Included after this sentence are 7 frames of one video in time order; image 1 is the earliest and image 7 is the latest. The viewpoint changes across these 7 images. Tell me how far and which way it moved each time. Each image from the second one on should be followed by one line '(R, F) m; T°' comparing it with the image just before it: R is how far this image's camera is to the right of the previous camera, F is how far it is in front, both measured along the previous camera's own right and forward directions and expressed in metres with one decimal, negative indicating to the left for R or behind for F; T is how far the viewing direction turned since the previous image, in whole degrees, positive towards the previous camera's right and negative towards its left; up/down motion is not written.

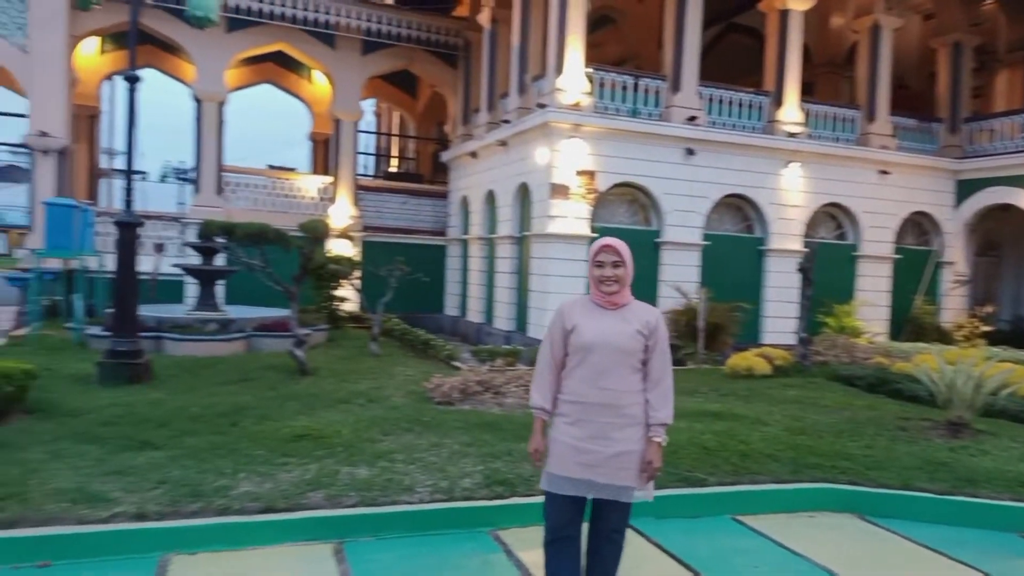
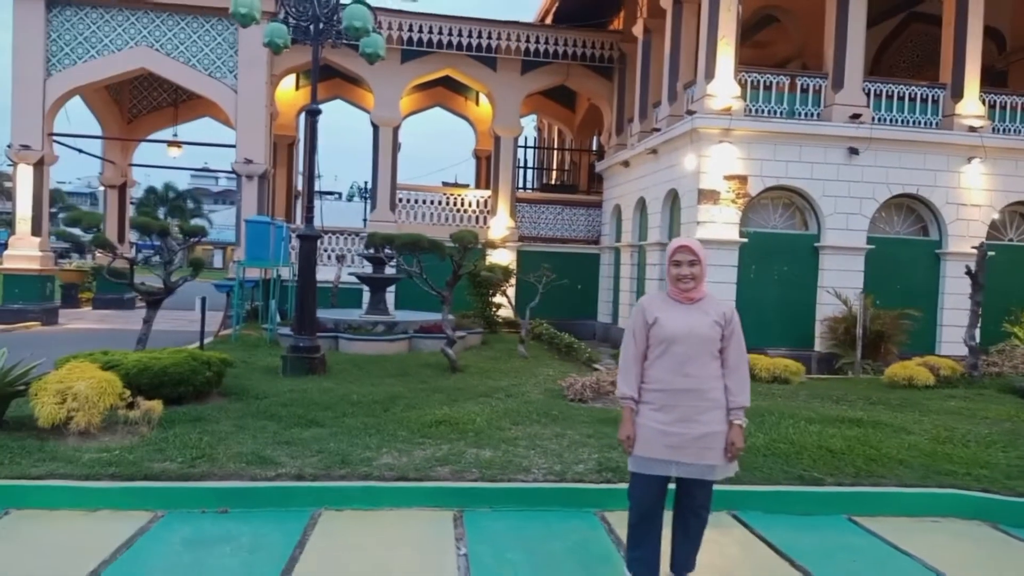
(+0.4, -0.3) m; -13°
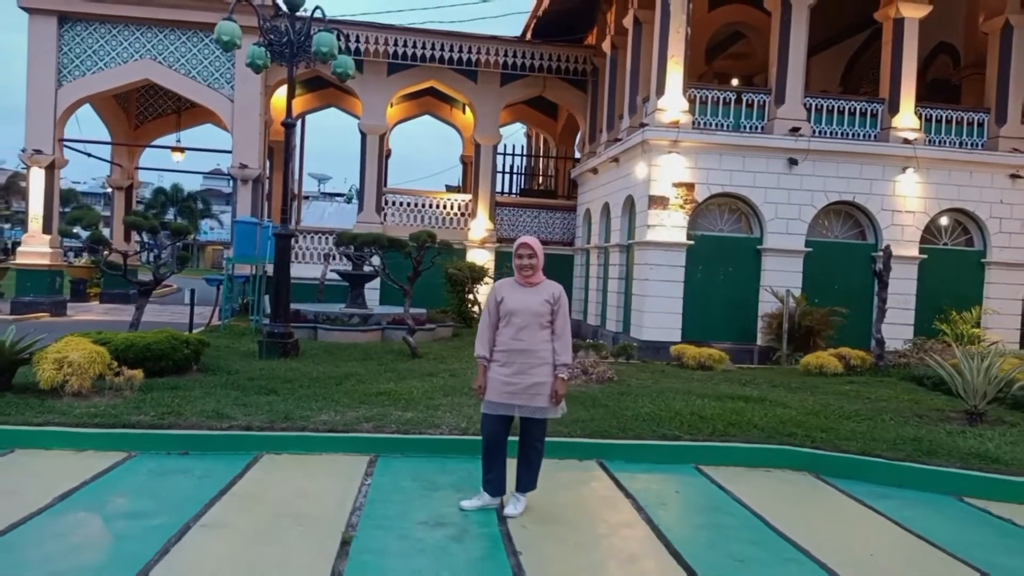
(+0.7, -1.0) m; -1°
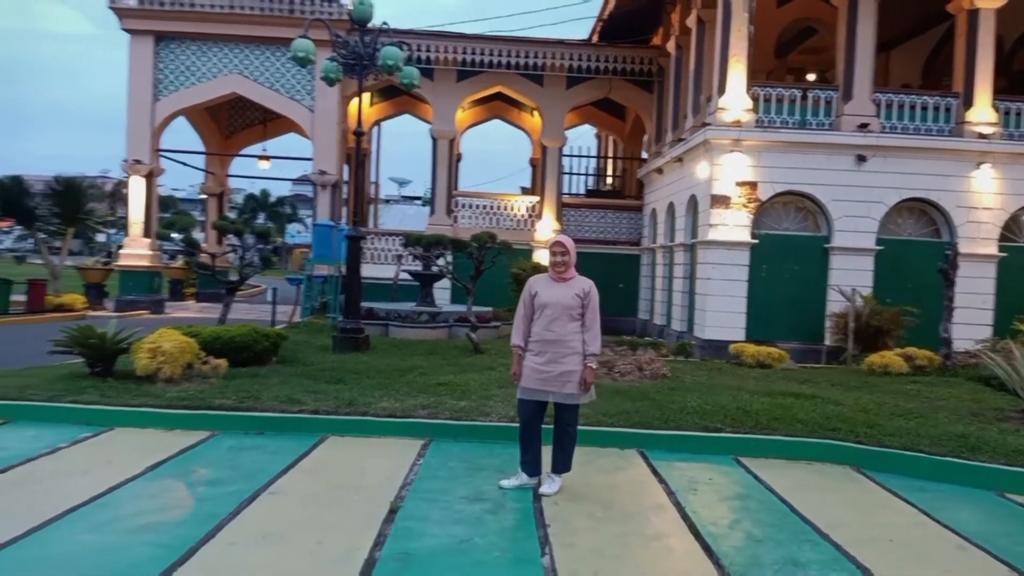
(+0.3, -0.3) m; -6°
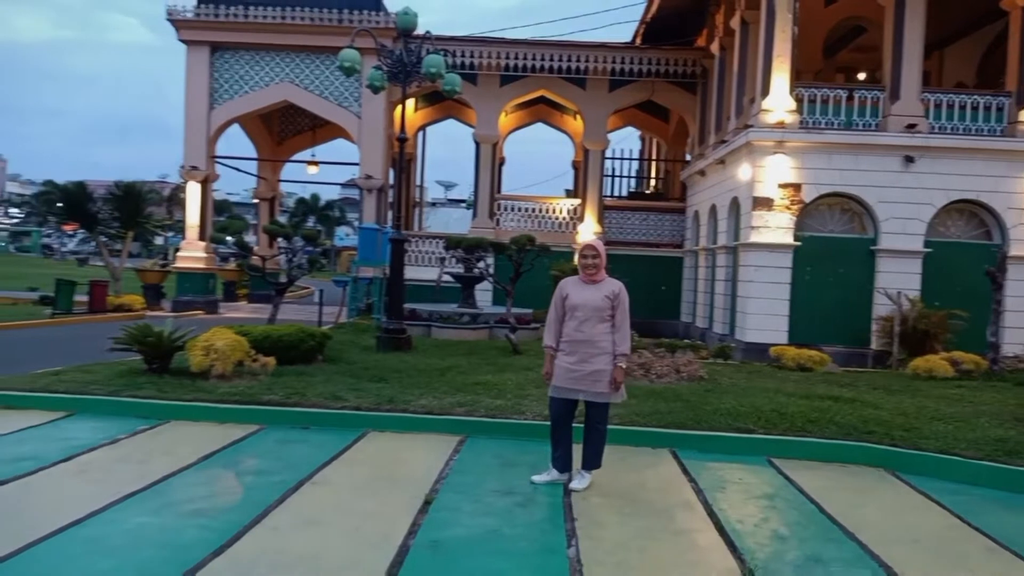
(+0.1, -0.1) m; -4°
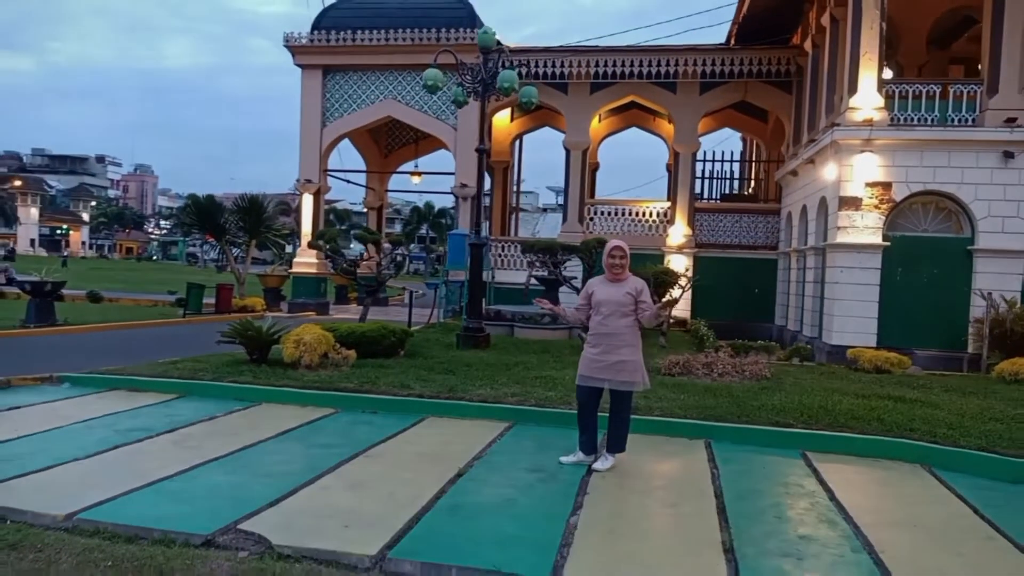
(+0.6, -0.4) m; -9°
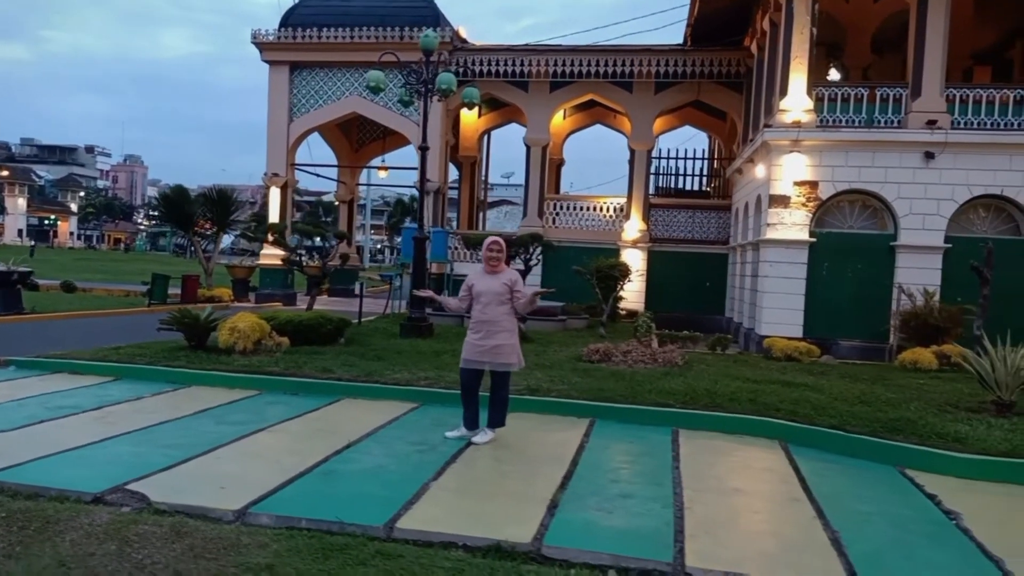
(+0.8, -0.5) m; +1°
